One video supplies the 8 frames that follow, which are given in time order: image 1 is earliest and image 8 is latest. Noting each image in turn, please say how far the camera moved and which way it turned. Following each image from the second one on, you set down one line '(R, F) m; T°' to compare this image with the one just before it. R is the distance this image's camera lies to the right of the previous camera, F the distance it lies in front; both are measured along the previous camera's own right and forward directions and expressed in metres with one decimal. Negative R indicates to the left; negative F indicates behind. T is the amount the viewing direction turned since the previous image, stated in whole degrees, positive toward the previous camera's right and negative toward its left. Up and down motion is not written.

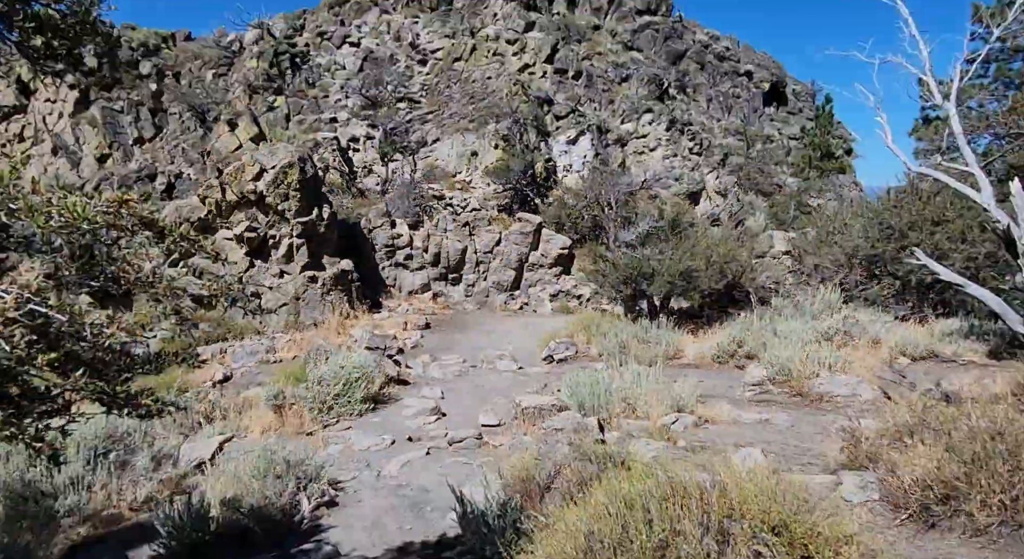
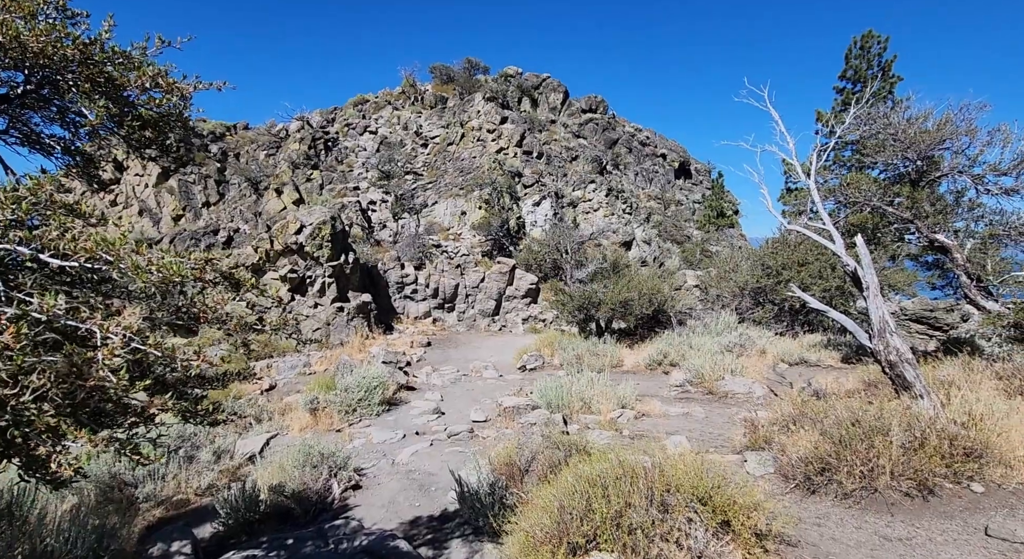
(-0.4, -2.4) m; +4°
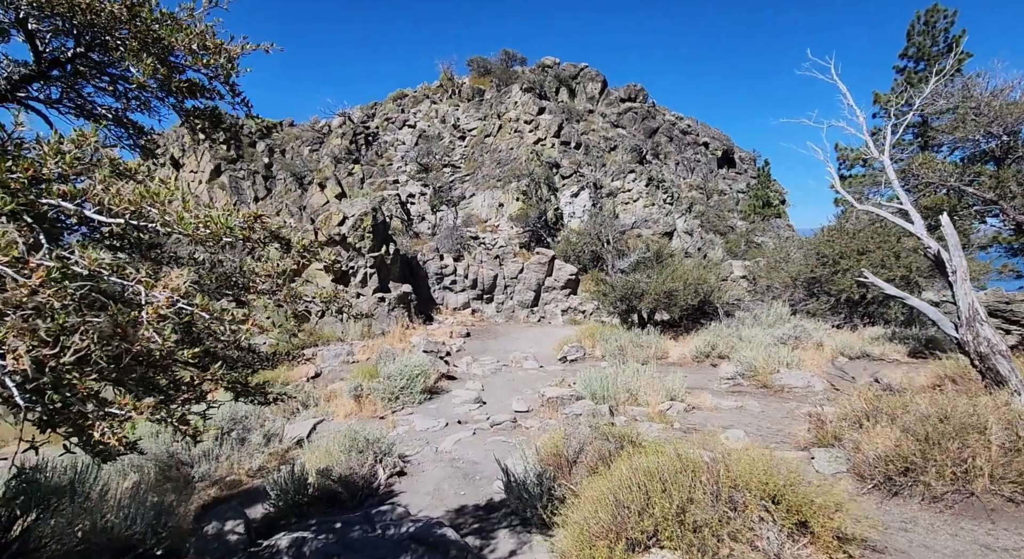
(-0.1, +0.1) m; -4°
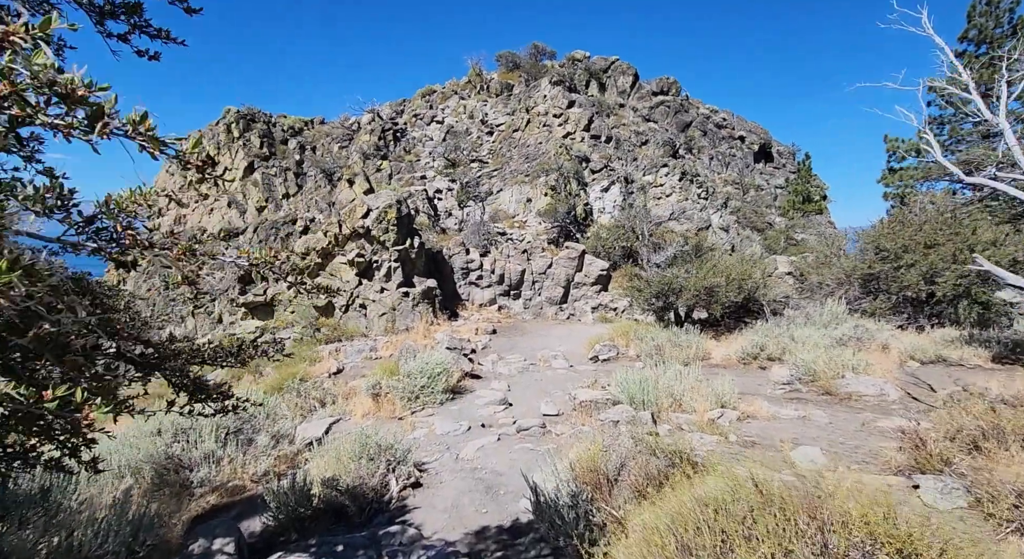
(0.0, +0.6) m; -3°
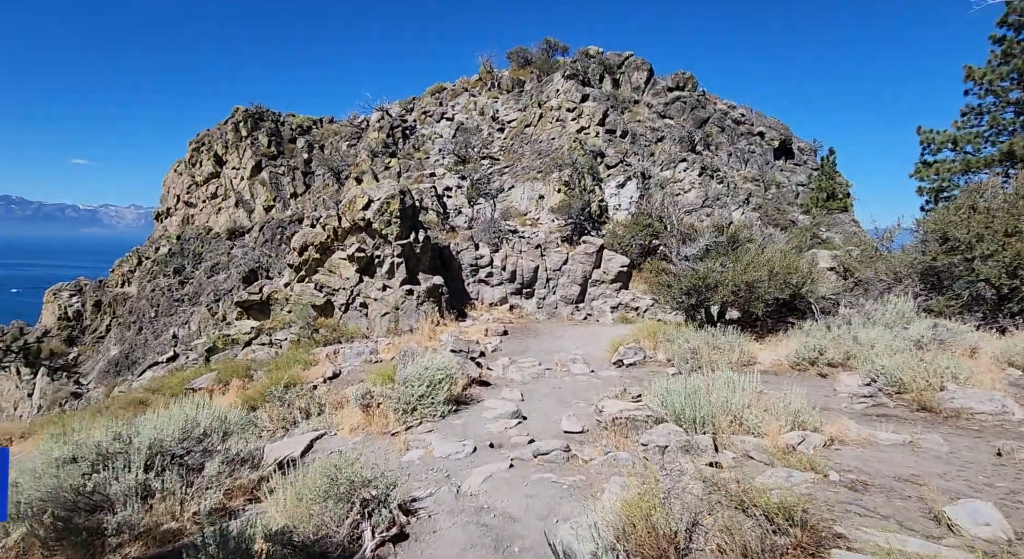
(0.0, +1.1) m; -1°
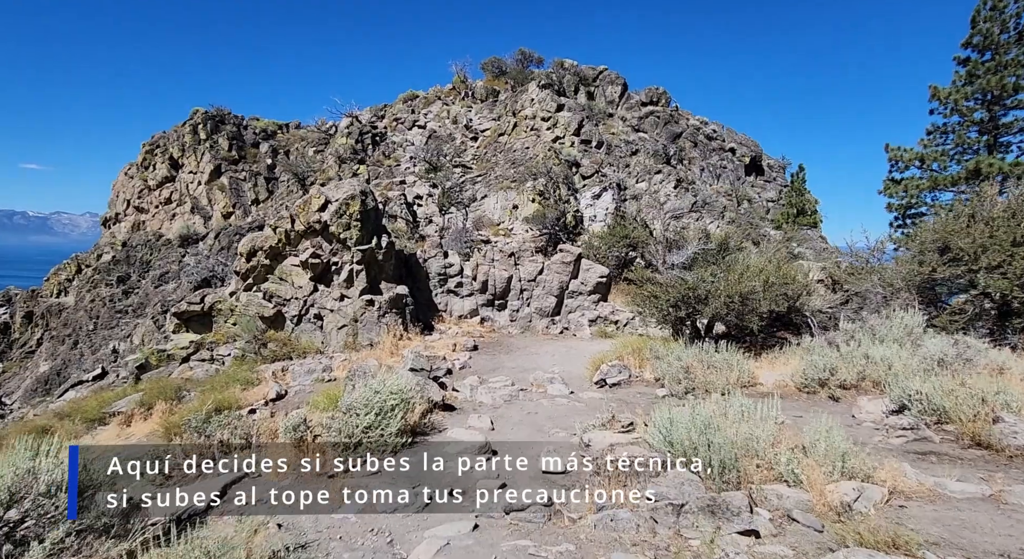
(0.0, +0.9) m; +3°
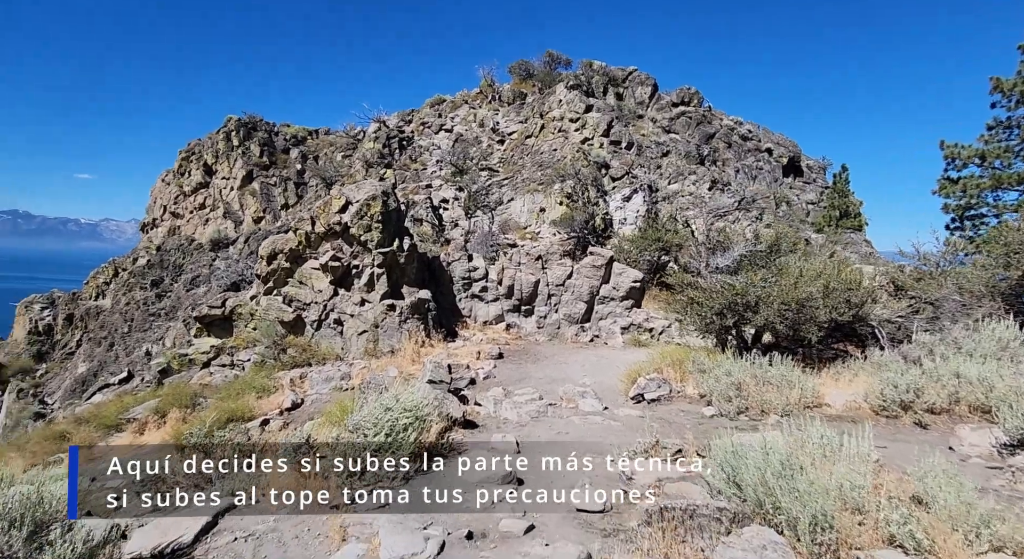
(0.0, +0.7) m; -3°
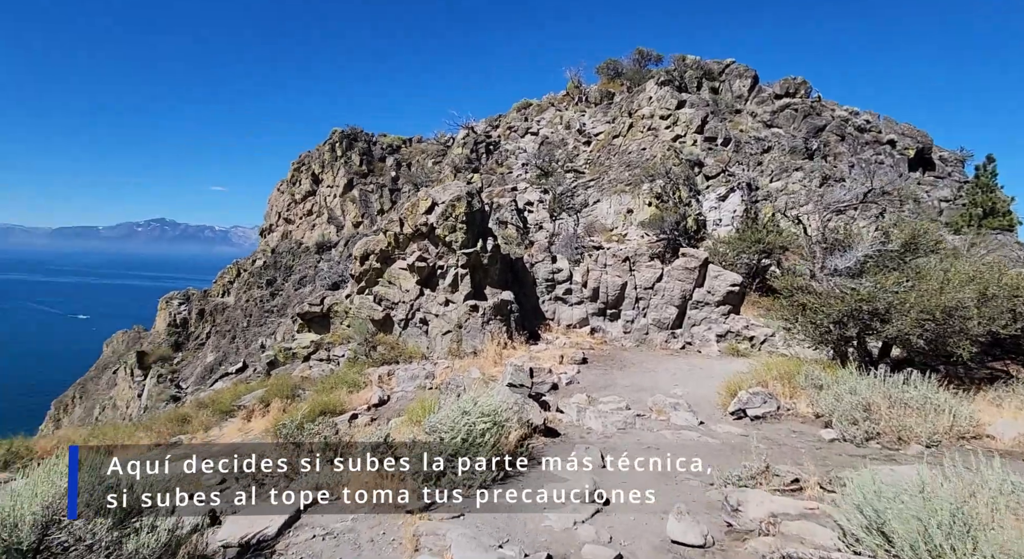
(0.0, +0.4) m; -9°
